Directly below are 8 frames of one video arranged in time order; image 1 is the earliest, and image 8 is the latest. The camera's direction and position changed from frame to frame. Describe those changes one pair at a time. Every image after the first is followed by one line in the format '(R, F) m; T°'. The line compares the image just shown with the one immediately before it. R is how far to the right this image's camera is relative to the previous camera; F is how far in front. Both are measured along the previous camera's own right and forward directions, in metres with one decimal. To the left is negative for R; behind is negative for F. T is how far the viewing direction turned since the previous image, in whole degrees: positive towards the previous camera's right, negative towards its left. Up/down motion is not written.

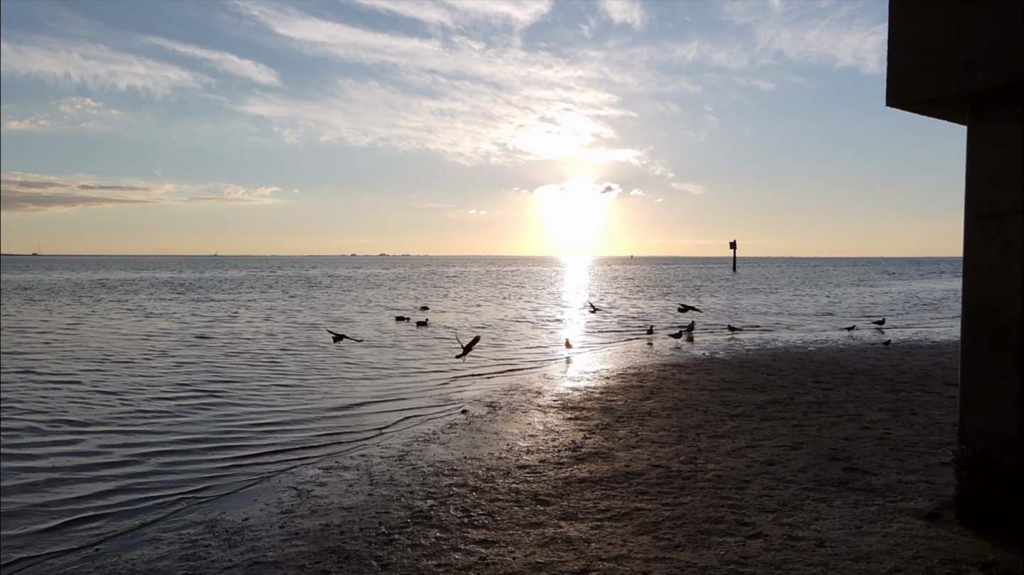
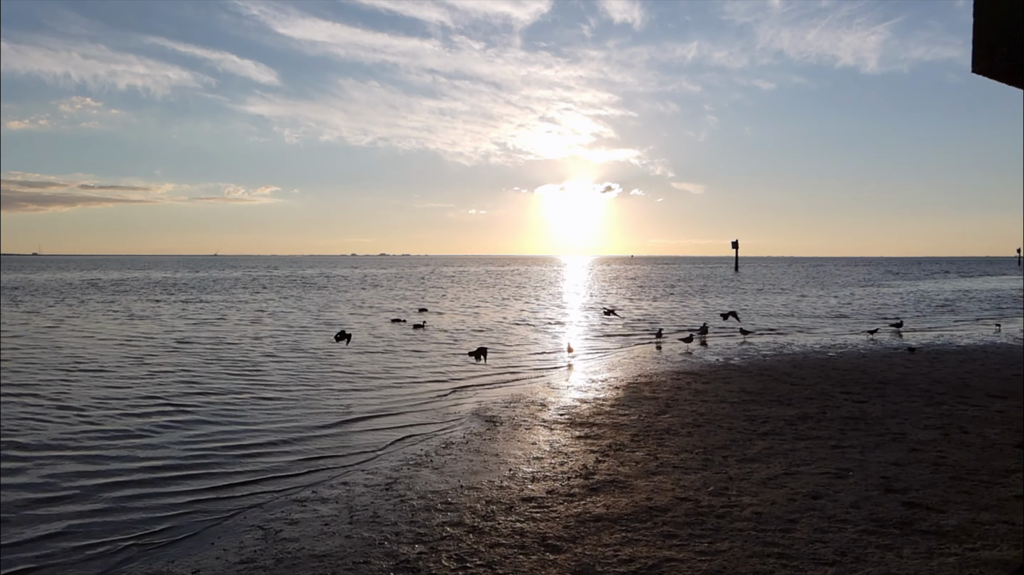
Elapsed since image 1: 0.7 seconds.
(0.0, +1.5) m; 0°
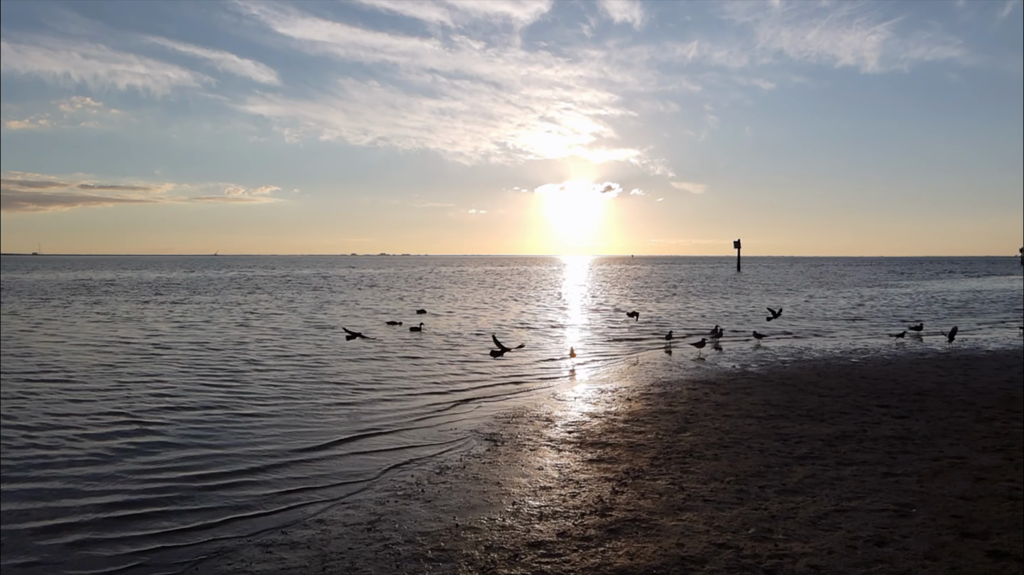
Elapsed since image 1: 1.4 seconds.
(-0.1, +1.6) m; 0°
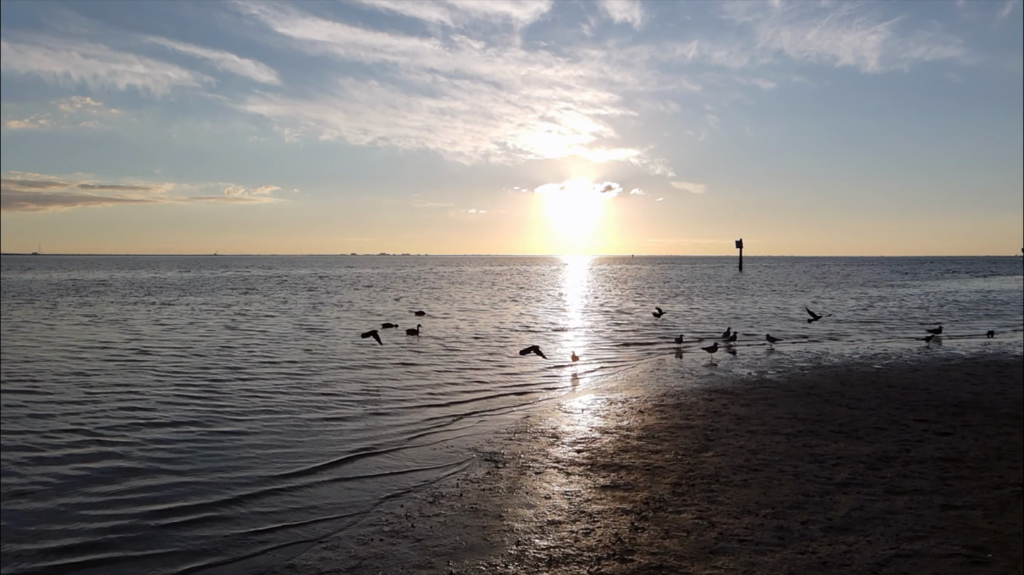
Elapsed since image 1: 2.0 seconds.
(0.0, +1.4) m; 0°
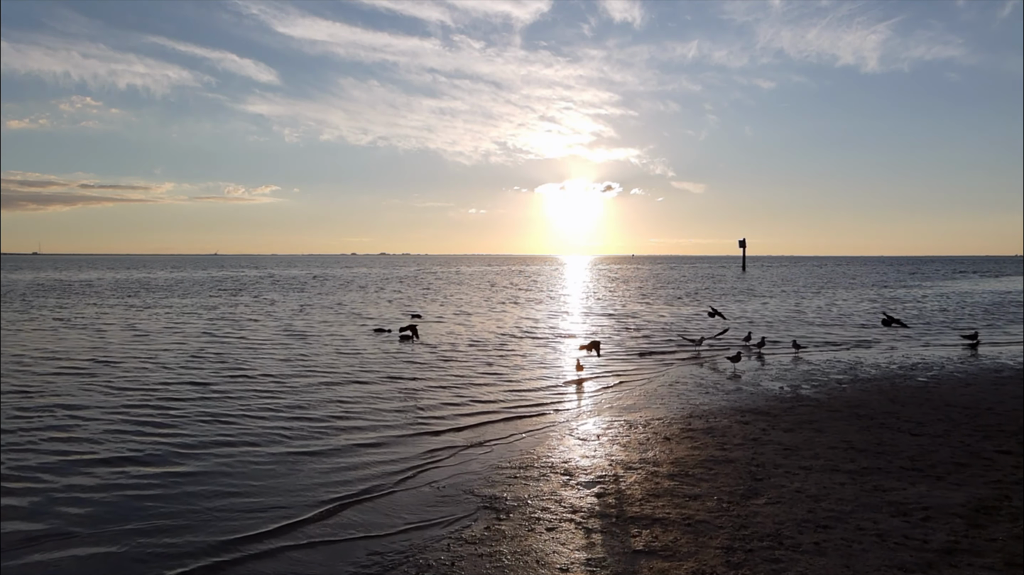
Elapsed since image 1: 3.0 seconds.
(-0.1, +2.3) m; 0°
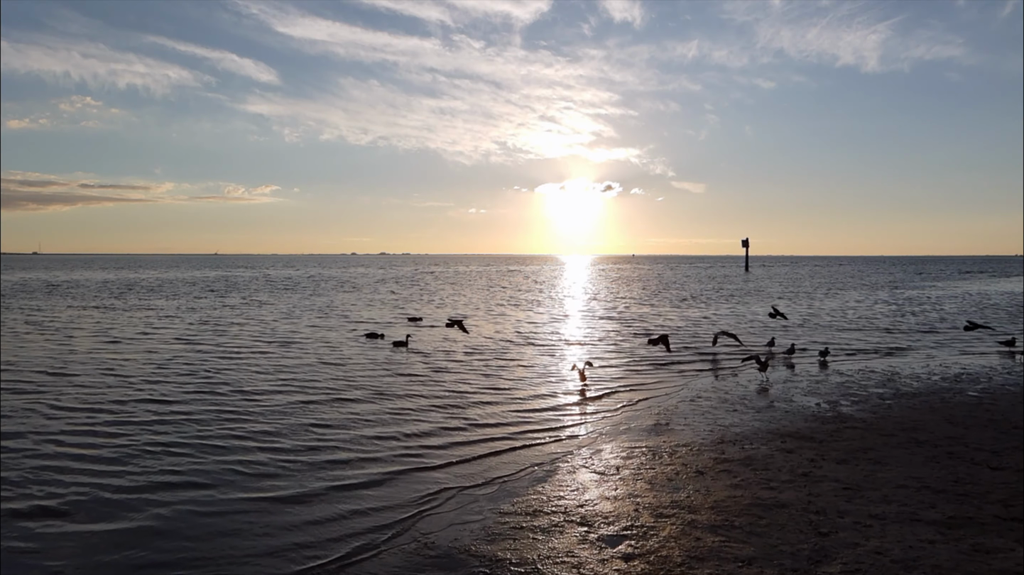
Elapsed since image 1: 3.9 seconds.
(-0.1, +2.1) m; 0°
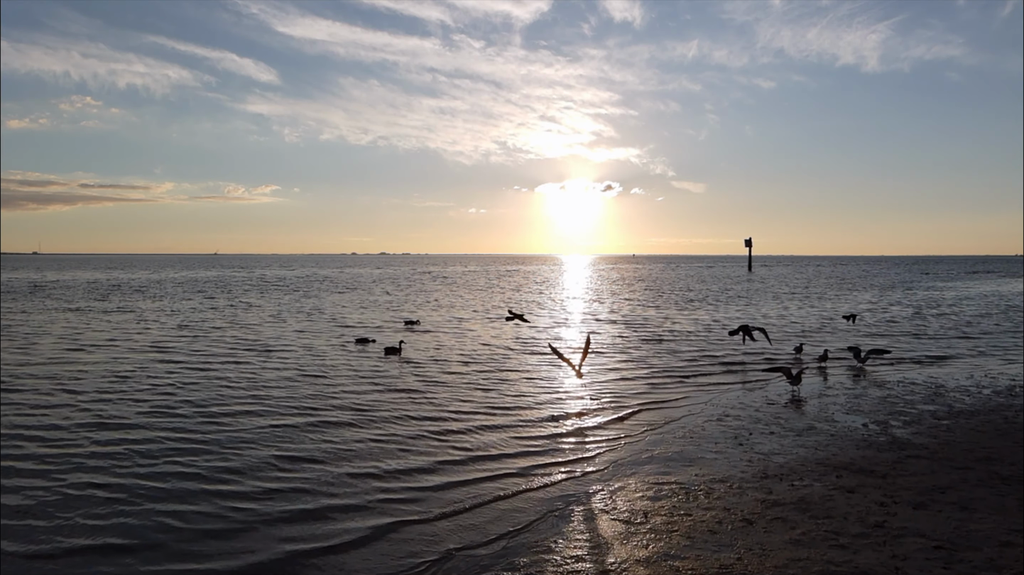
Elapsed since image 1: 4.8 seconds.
(-0.1, +2.1) m; 0°
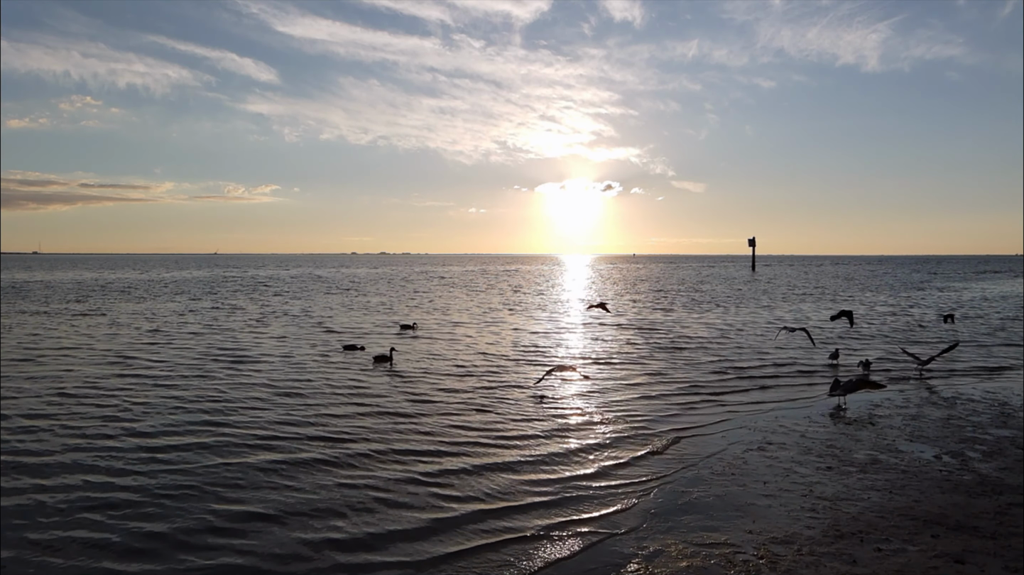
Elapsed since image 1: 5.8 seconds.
(-0.1, +2.4) m; 0°
